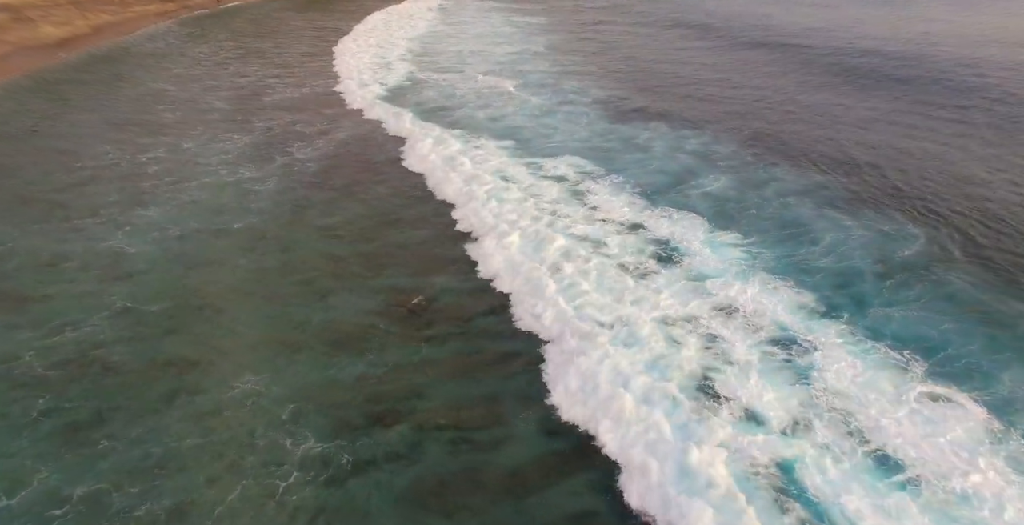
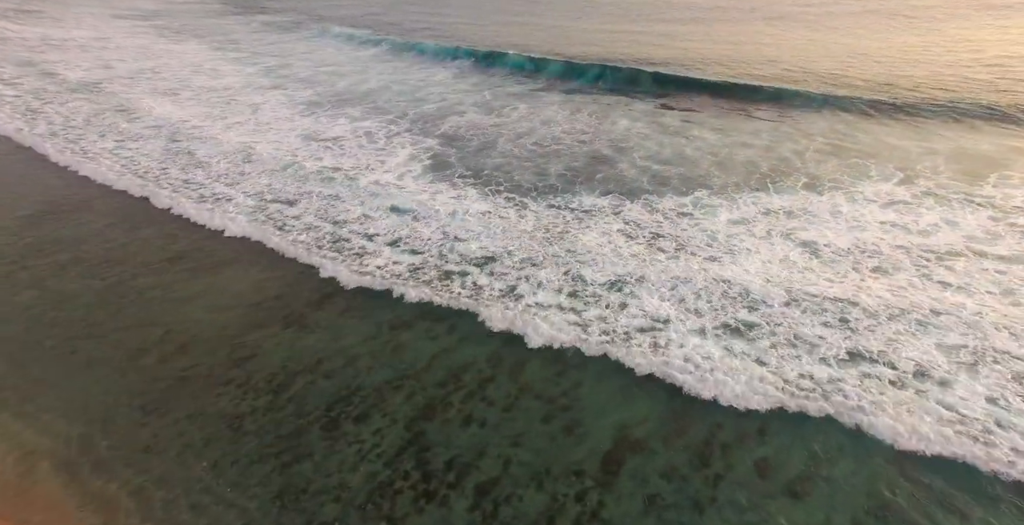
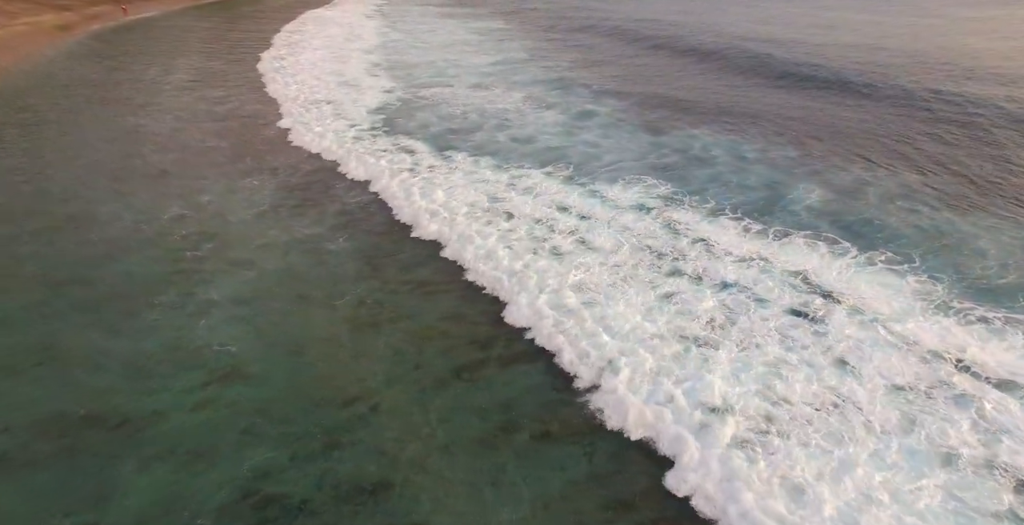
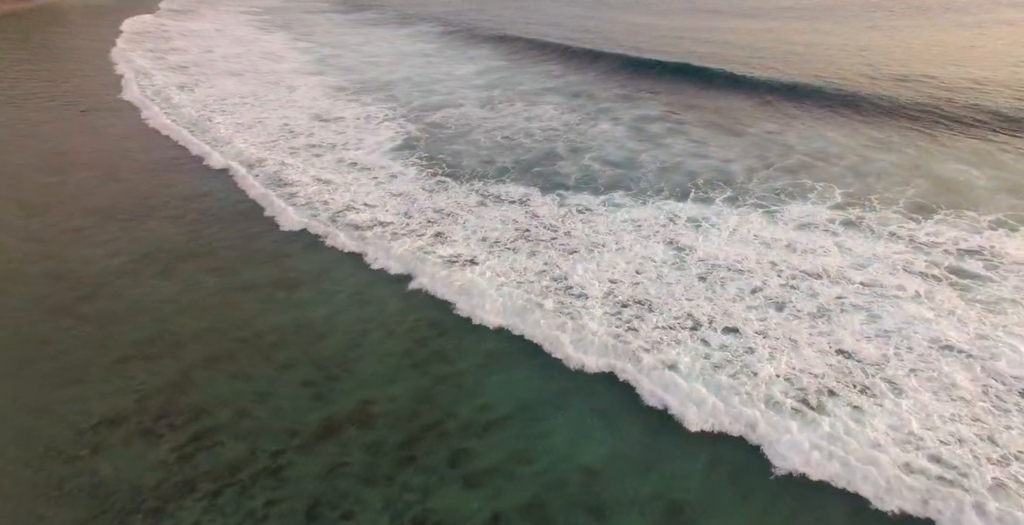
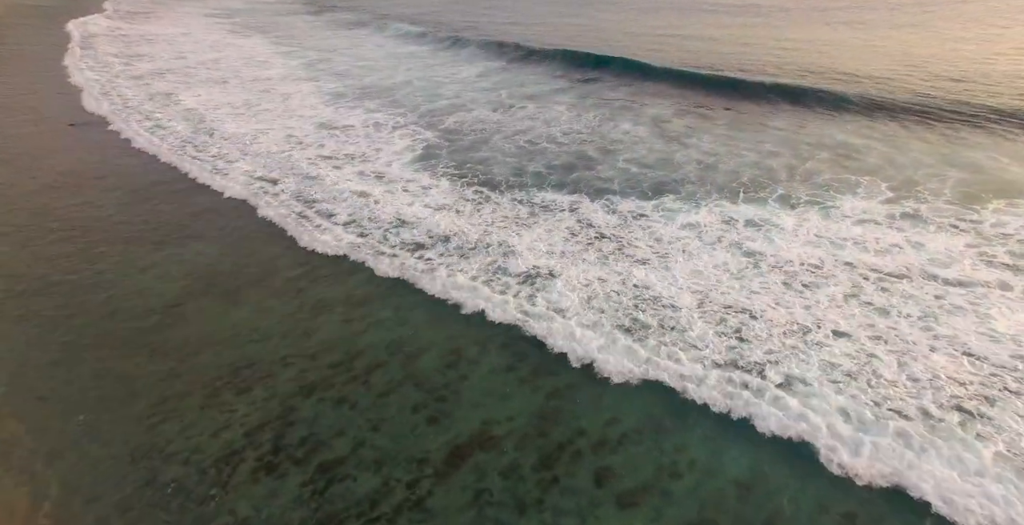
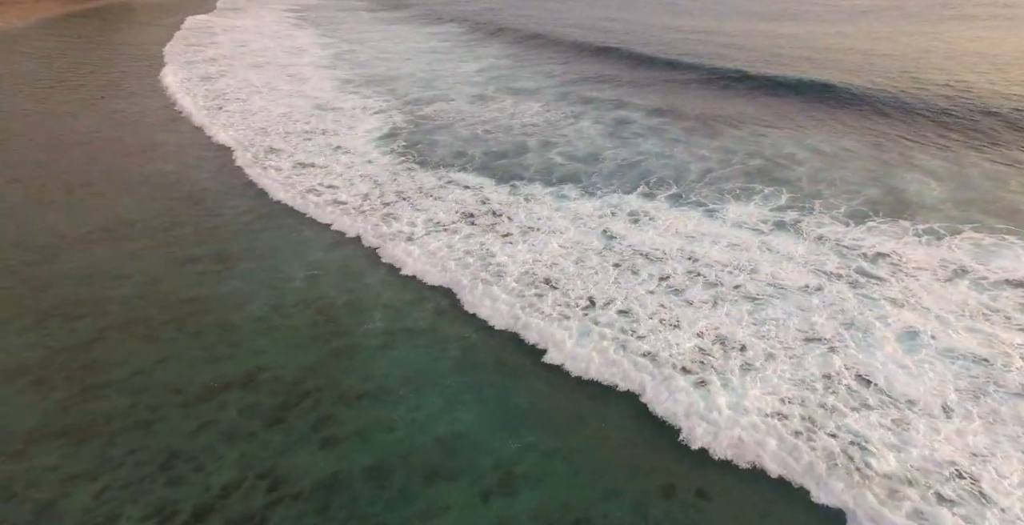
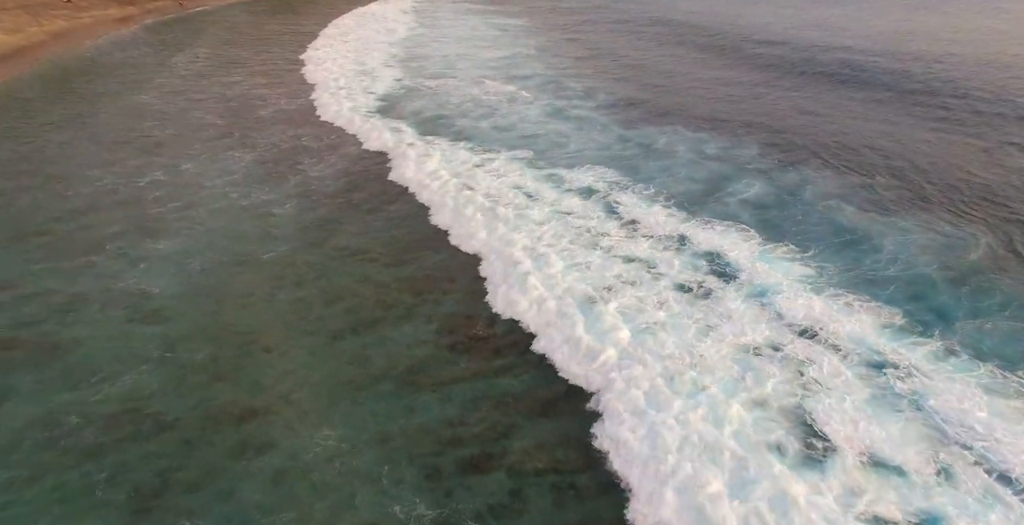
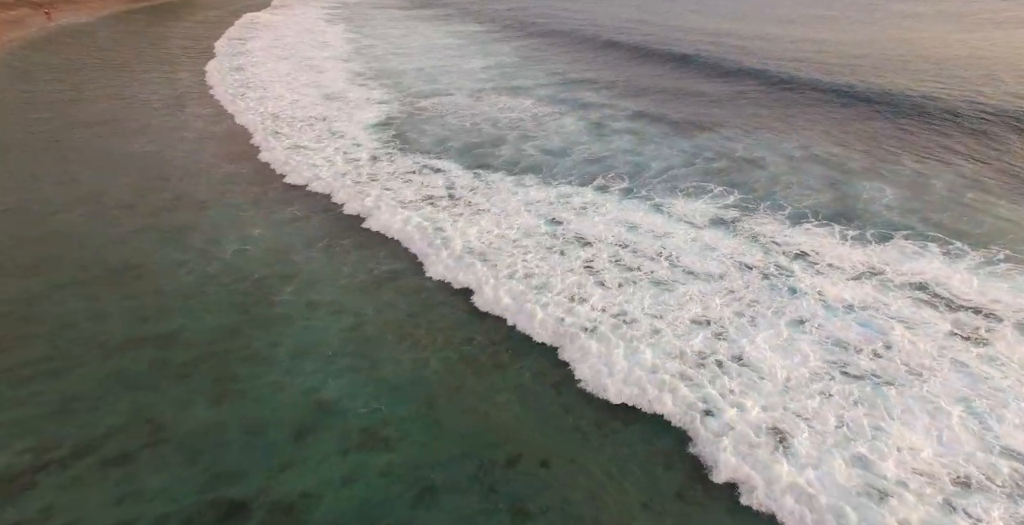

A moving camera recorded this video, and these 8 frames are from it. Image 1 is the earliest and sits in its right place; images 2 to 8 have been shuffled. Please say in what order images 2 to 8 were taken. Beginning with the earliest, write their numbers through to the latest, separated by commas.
7, 3, 8, 6, 4, 5, 2
